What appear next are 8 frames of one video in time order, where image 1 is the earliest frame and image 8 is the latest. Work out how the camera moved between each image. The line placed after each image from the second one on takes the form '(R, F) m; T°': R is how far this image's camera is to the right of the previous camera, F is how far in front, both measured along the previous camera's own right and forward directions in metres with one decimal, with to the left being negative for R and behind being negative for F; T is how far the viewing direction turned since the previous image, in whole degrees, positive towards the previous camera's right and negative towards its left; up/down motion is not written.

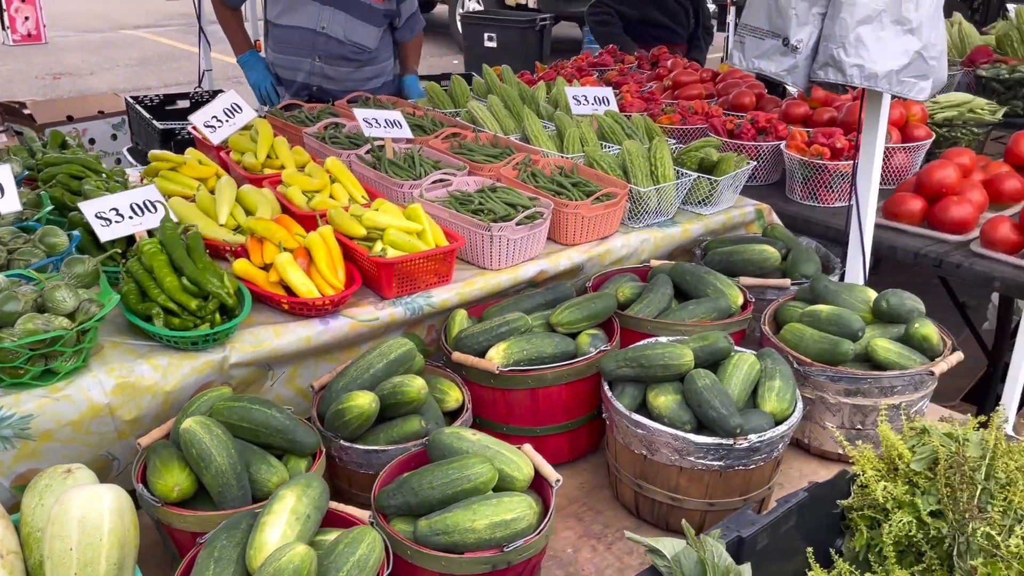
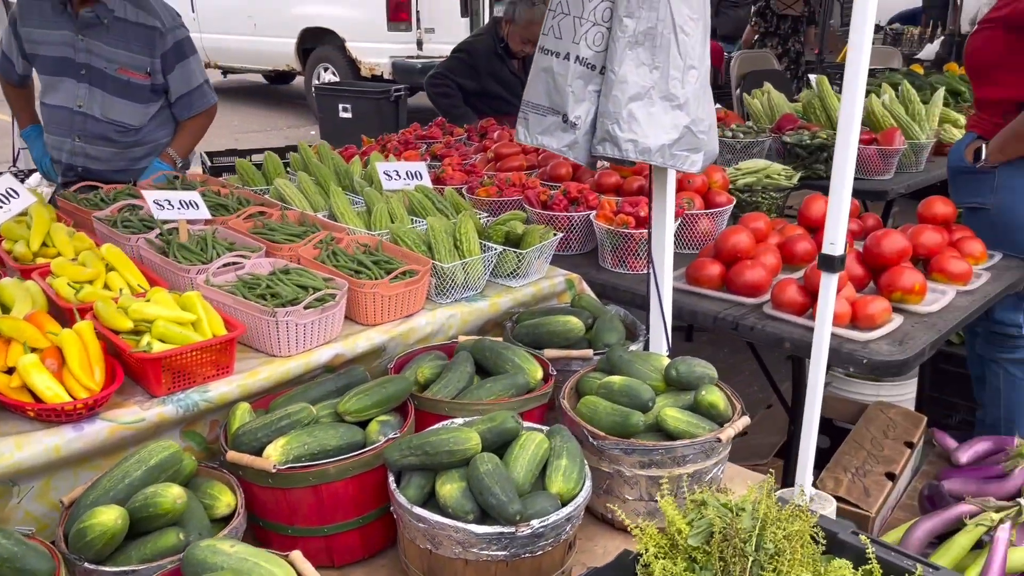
(+0.2, 0.0) m; +8°
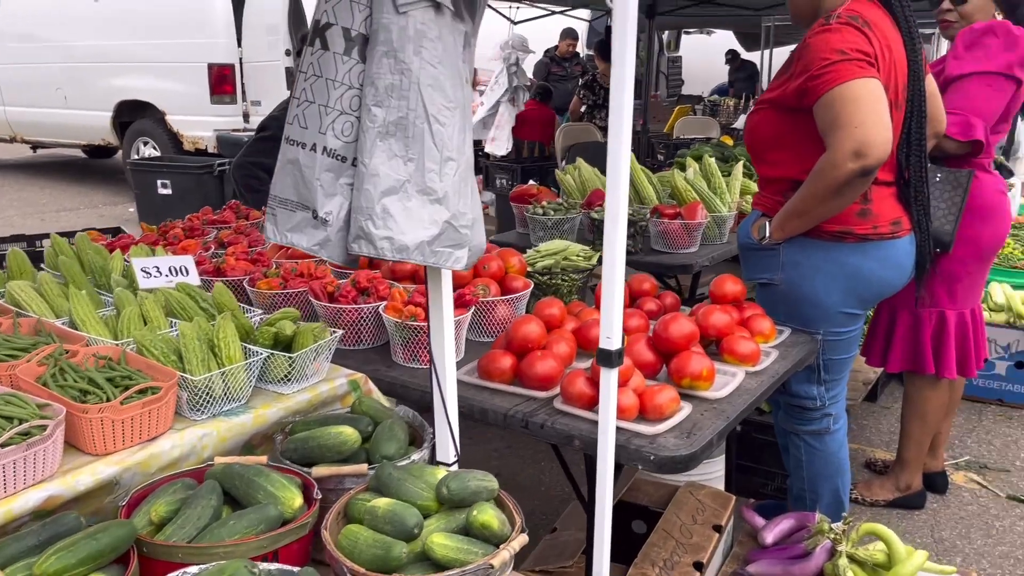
(+0.2, +0.1) m; +10°
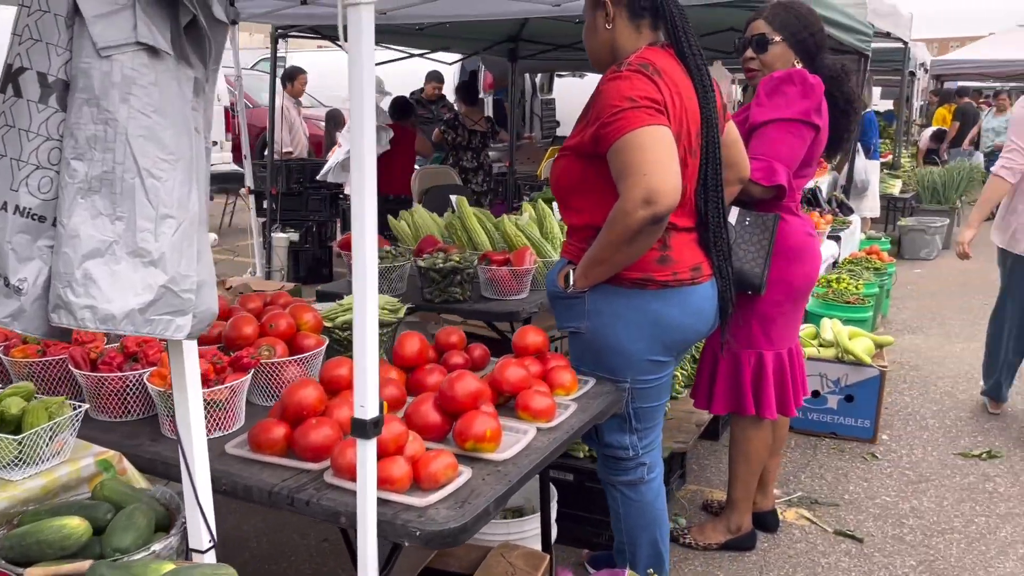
(+0.3, +0.1) m; +7°
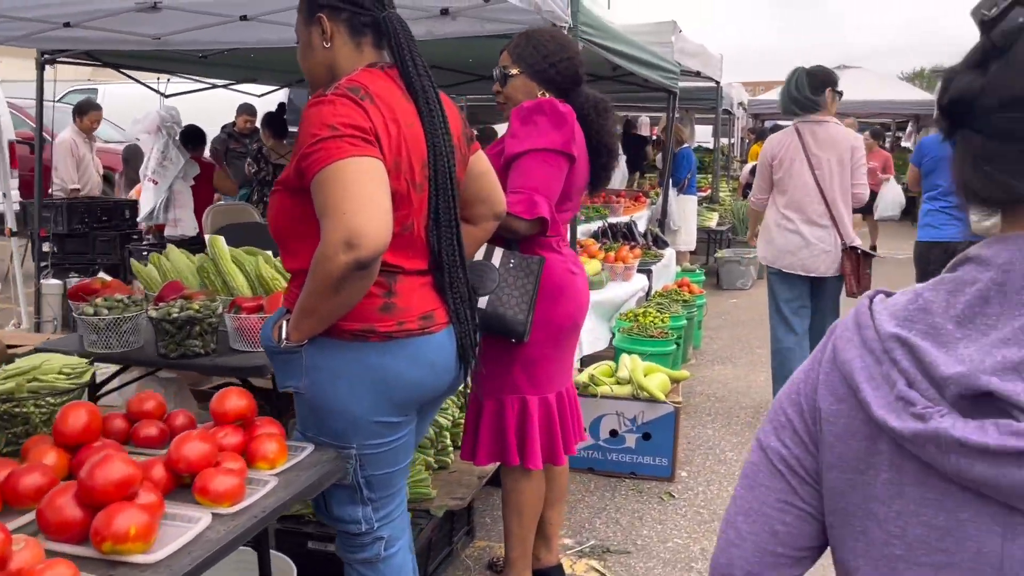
(+0.4, +0.3) m; +10°
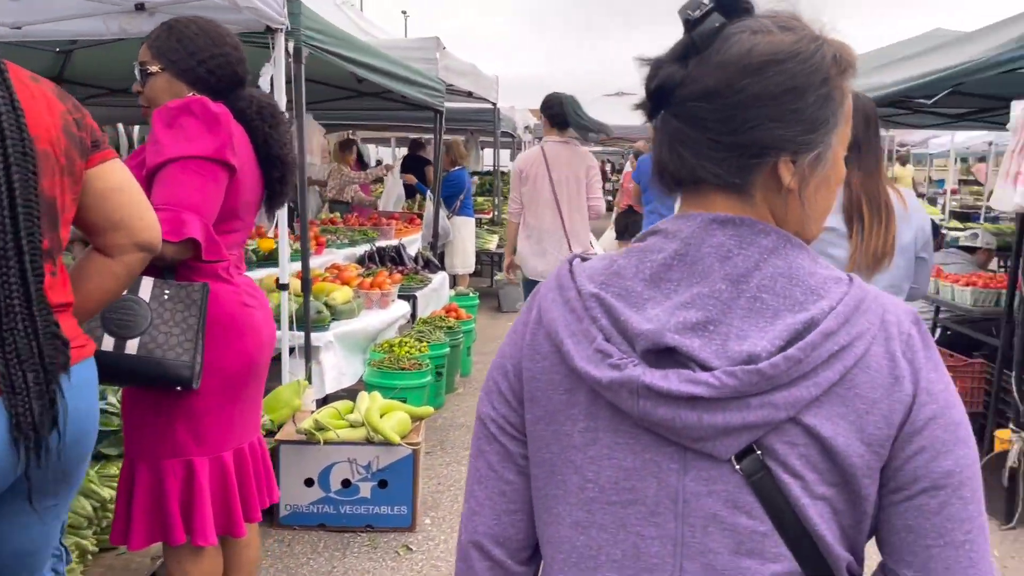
(+0.5, +0.4) m; +13°
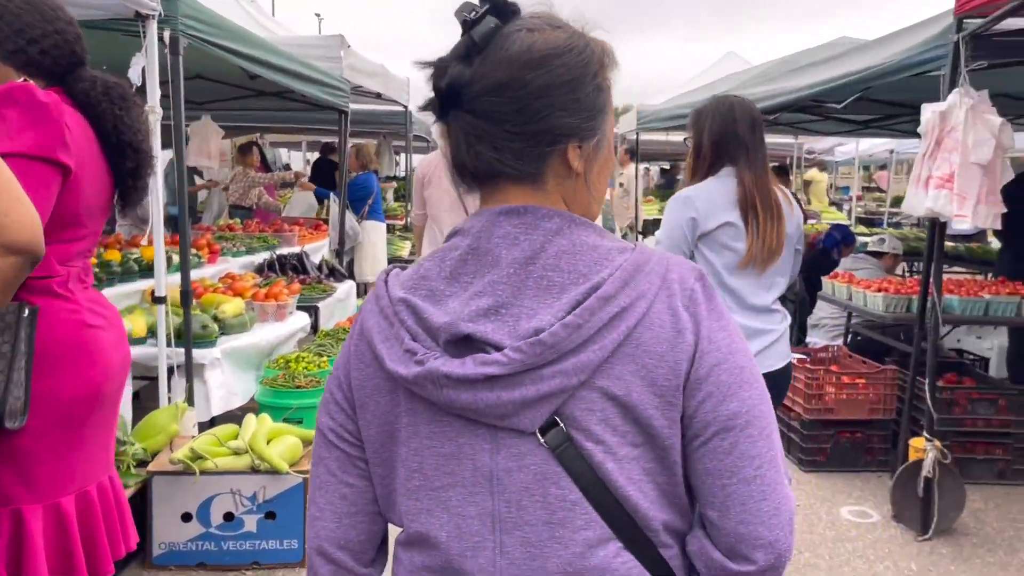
(+0.1, +0.3) m; +5°
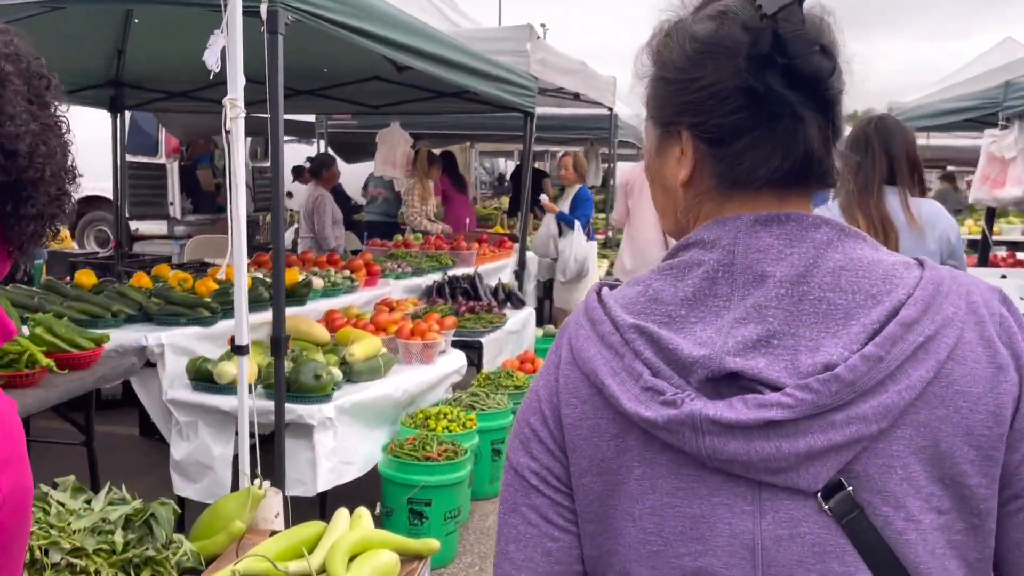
(+0.1, +1.3) m; -15°
